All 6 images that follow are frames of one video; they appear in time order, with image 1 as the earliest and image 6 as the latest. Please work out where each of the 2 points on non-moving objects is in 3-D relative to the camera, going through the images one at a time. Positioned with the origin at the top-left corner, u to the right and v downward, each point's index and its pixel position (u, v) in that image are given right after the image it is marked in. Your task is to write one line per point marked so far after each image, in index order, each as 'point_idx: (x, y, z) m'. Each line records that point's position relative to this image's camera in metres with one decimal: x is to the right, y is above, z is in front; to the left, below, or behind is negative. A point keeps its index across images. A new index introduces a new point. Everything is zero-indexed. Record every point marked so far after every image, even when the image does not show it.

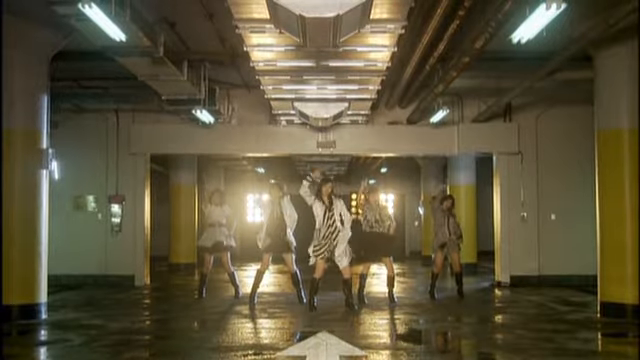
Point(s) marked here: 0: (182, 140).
0: (-2.3, +0.7, +12.3) m
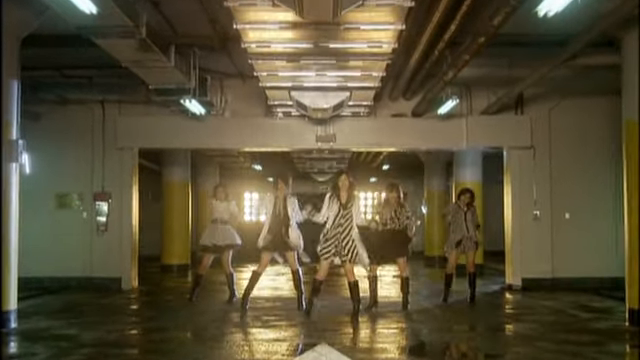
0: (-2.3, +0.7, +11.5) m
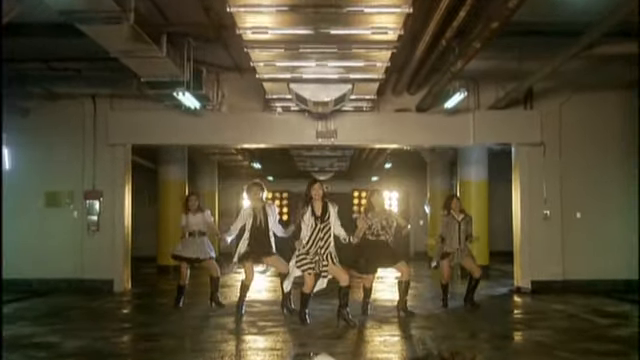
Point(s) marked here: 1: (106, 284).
0: (-2.3, +0.7, +11.0) m
1: (-3.2, -1.5, +11.2) m
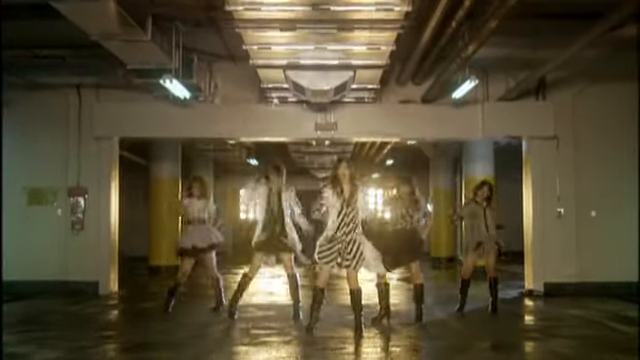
0: (-2.3, +0.8, +10.4) m
1: (-3.2, -1.5, +10.5) m
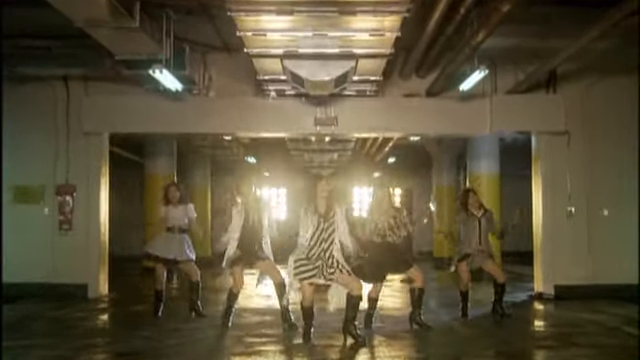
0: (-2.3, +0.8, +9.9) m
1: (-3.2, -1.5, +10.0) m
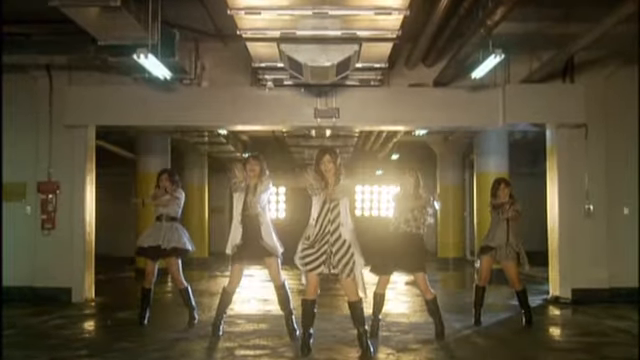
0: (-2.3, +0.9, +9.2) m
1: (-3.2, -1.4, +9.4) m
